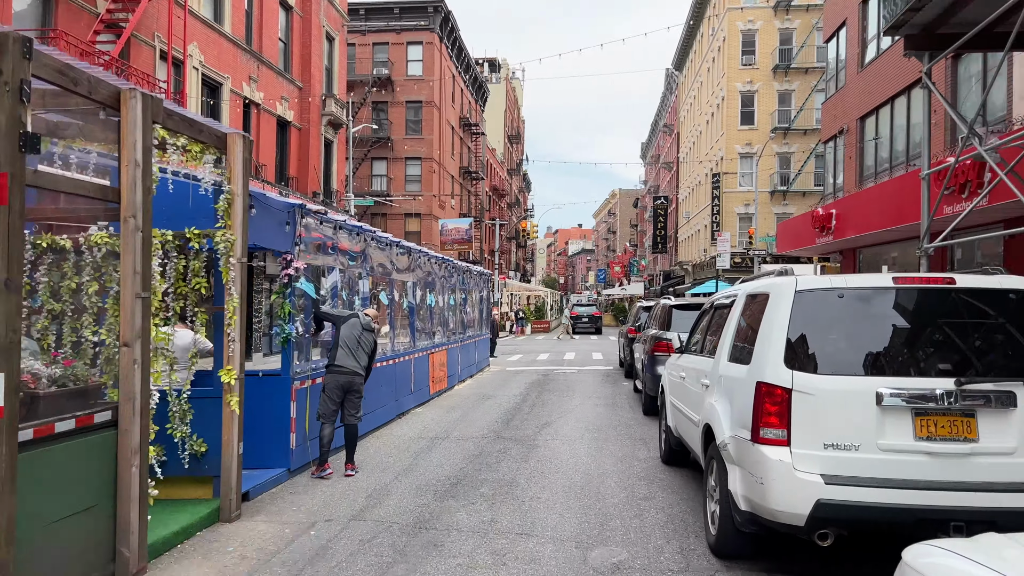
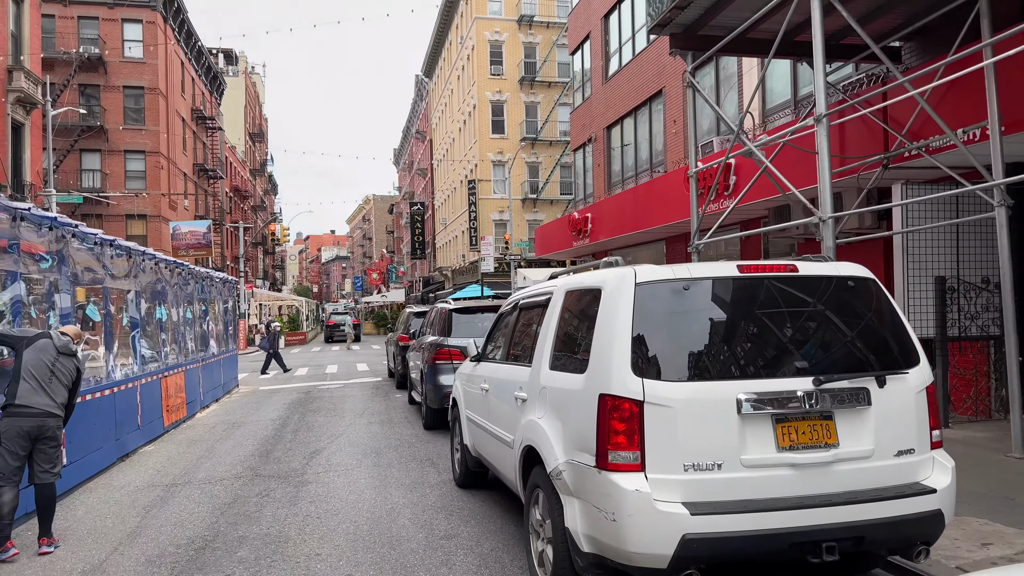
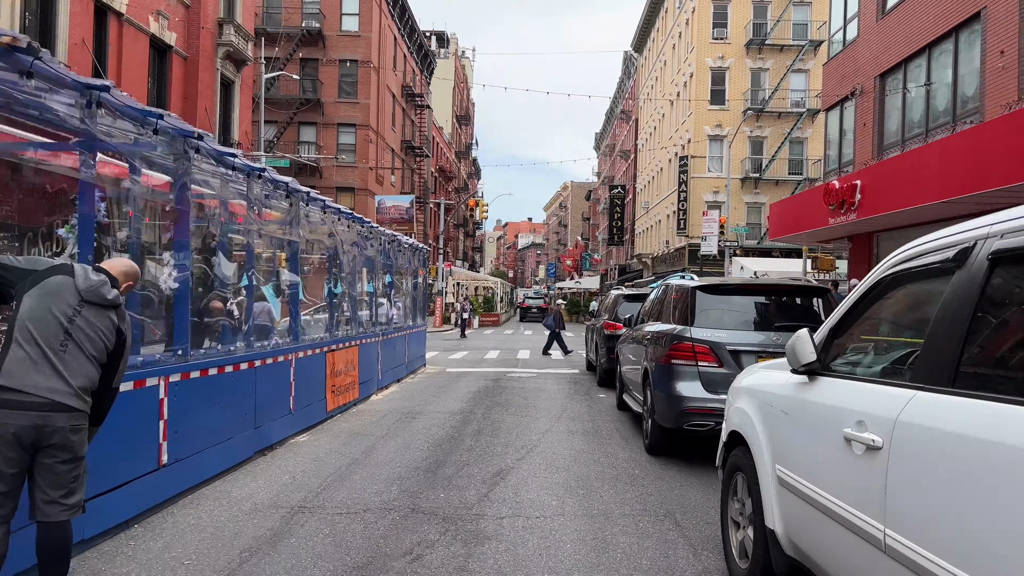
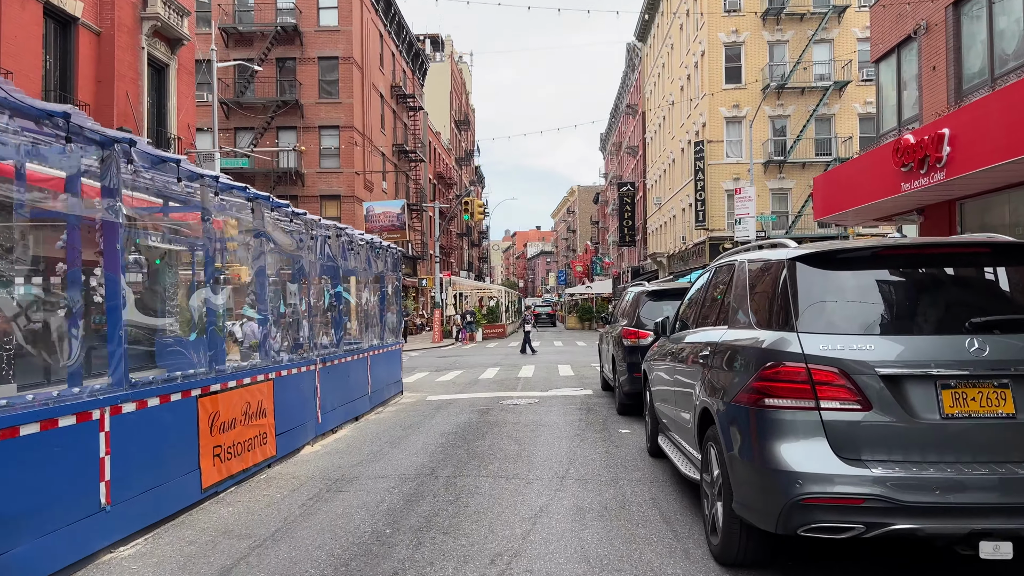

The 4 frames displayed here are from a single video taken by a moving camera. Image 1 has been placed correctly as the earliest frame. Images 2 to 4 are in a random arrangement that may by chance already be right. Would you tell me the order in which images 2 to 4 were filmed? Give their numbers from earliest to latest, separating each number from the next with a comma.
2, 3, 4
